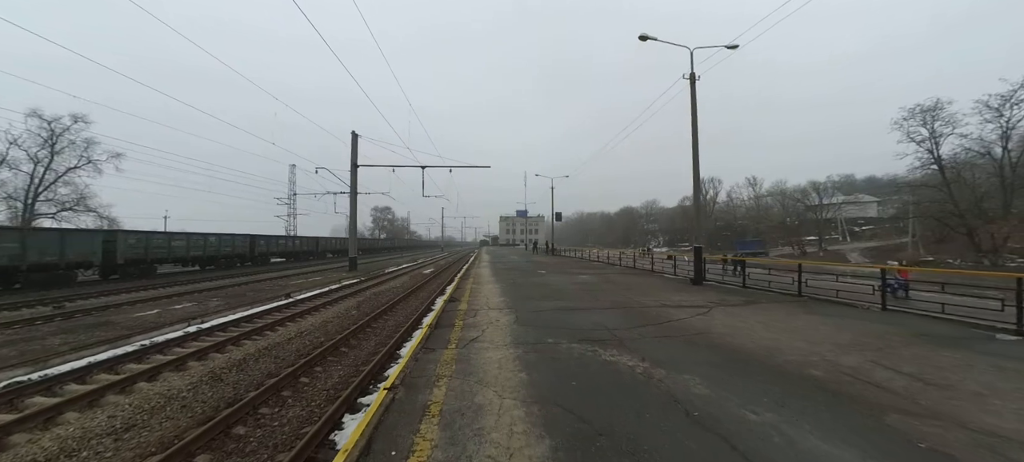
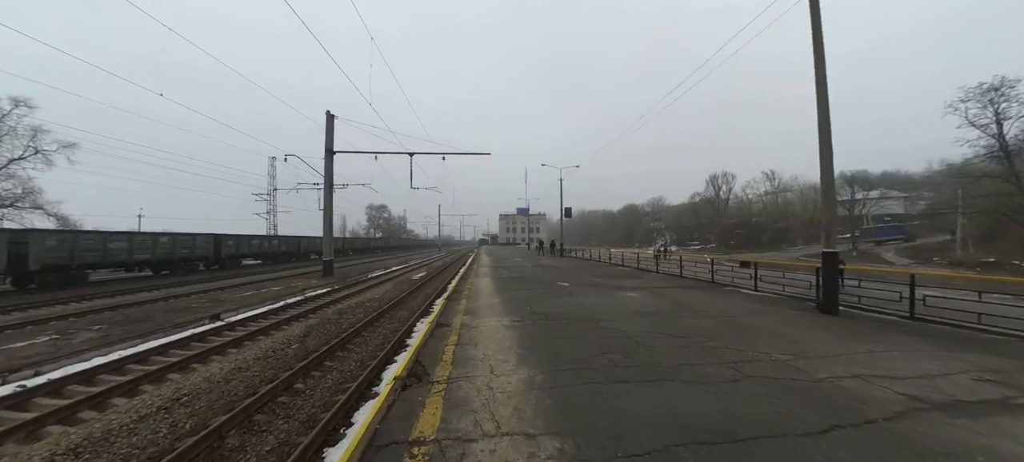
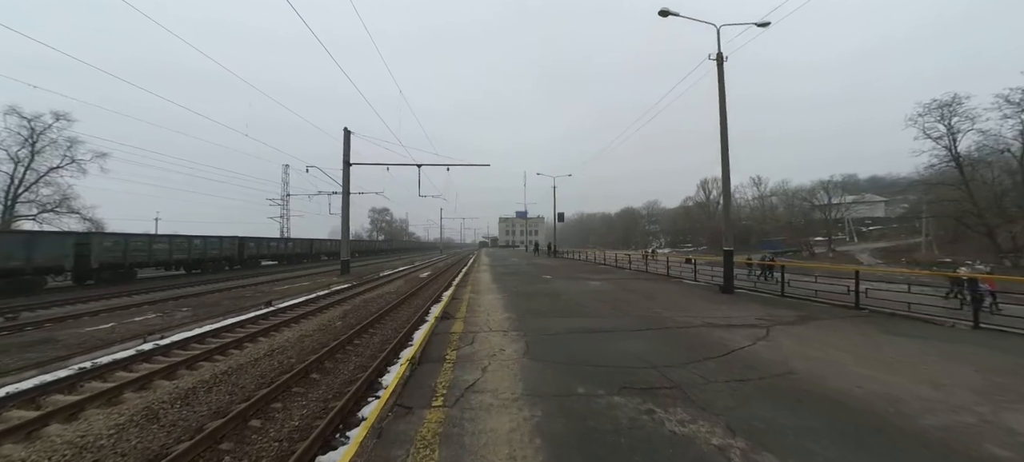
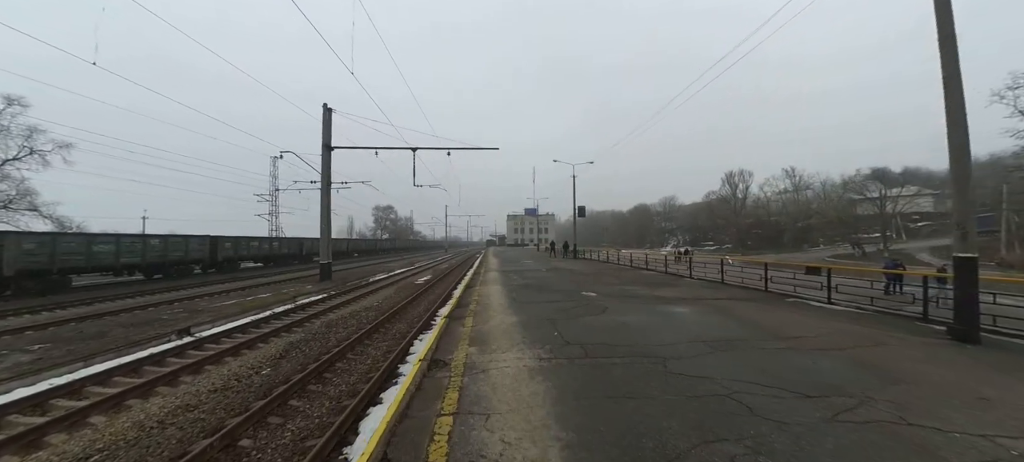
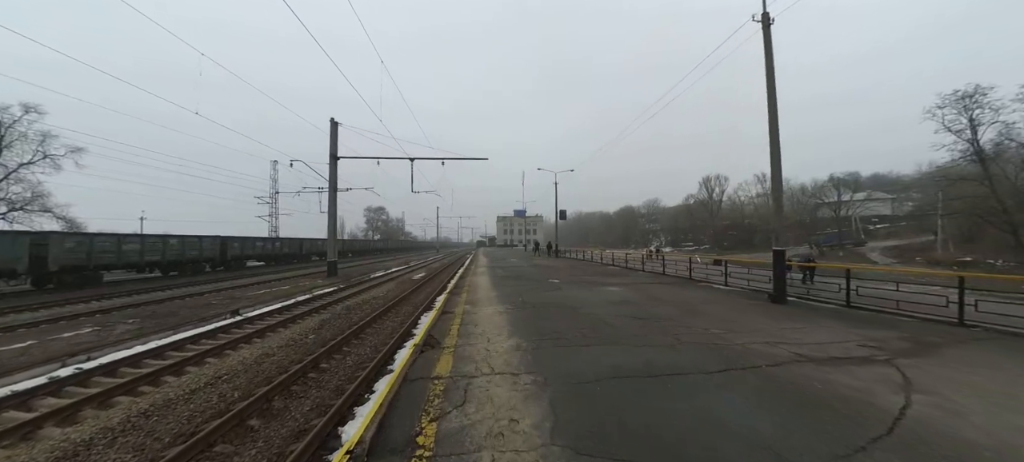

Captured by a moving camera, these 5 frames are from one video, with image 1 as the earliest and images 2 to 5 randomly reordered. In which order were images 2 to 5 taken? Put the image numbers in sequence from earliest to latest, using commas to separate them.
3, 5, 2, 4
